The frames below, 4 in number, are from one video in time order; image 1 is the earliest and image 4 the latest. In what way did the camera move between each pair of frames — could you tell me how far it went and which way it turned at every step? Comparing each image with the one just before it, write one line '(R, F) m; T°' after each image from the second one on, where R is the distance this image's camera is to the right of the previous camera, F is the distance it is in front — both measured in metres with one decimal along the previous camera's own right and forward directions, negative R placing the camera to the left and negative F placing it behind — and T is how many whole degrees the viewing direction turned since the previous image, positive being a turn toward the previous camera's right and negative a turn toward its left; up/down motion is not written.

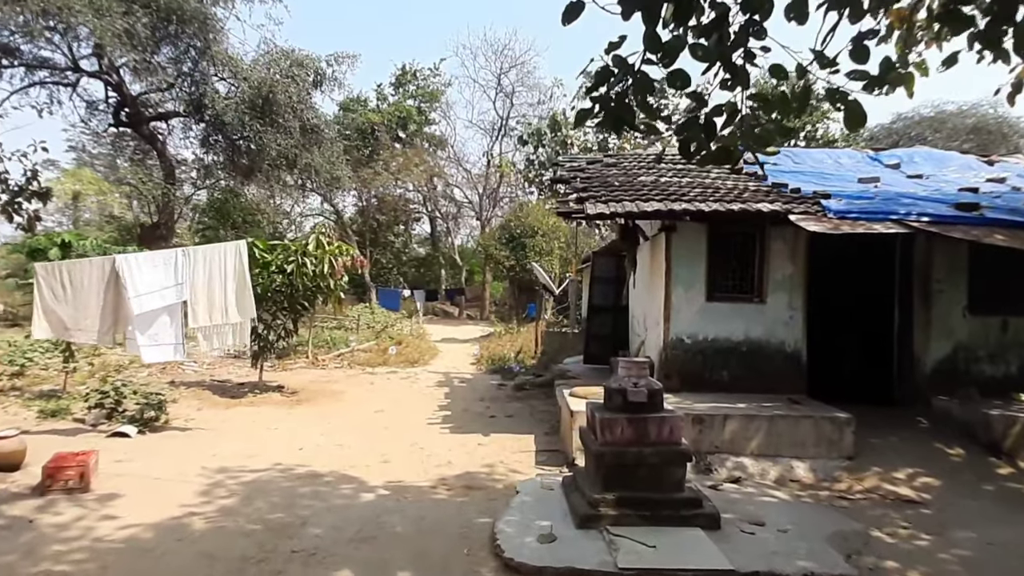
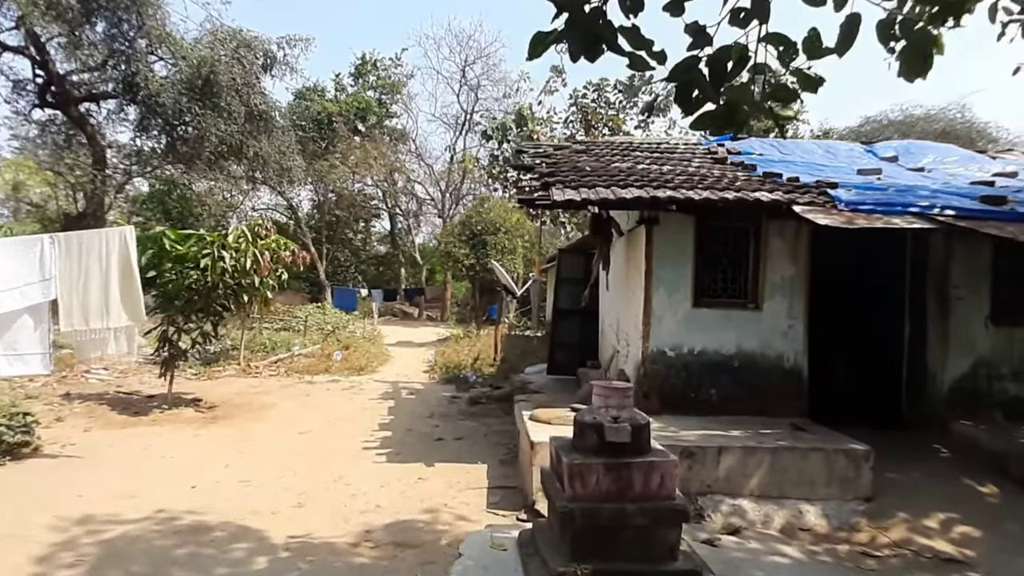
(+0.1, +1.3) m; +3°
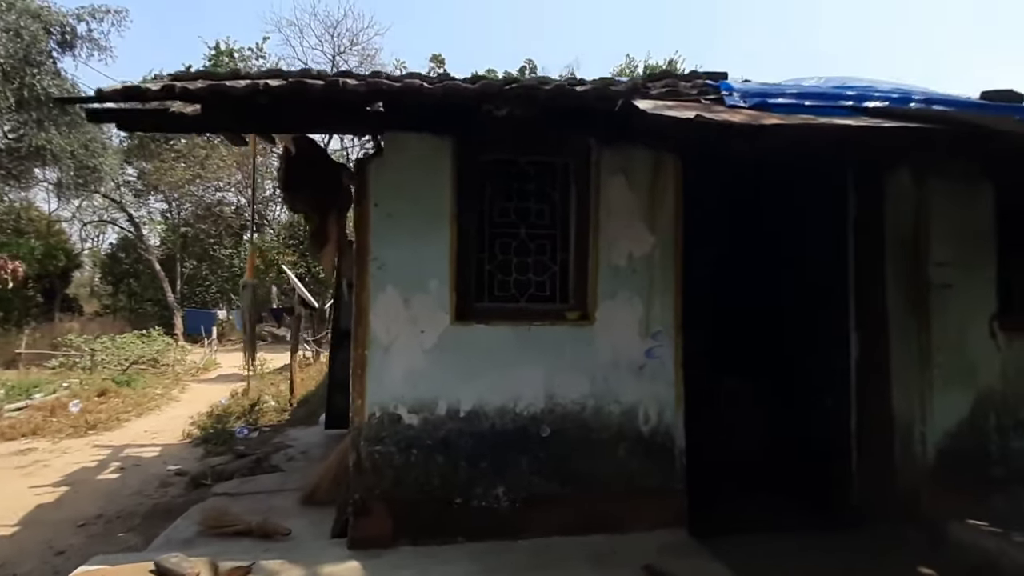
(+1.6, +3.3) m; +7°
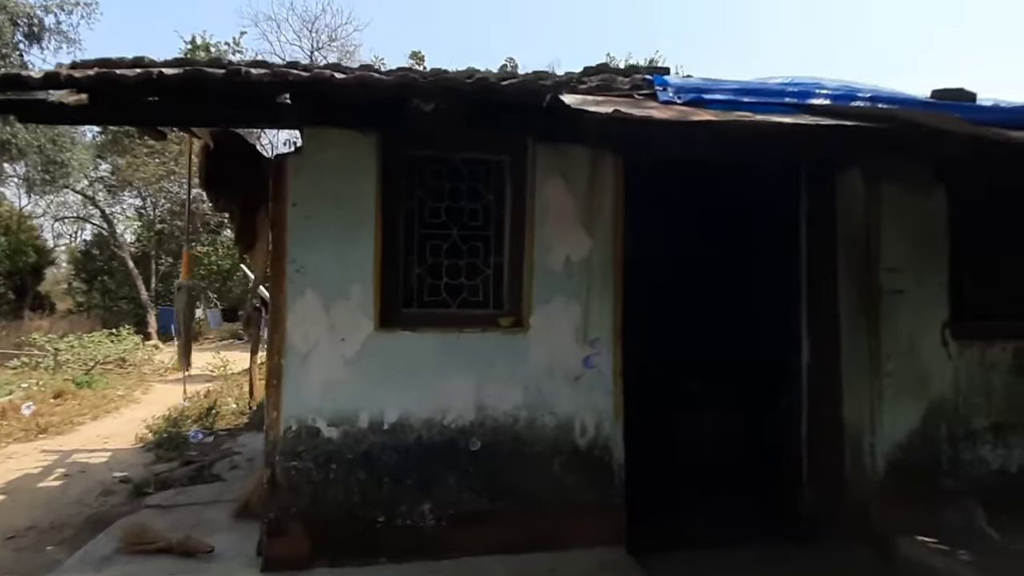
(+0.3, +0.2) m; +1°
